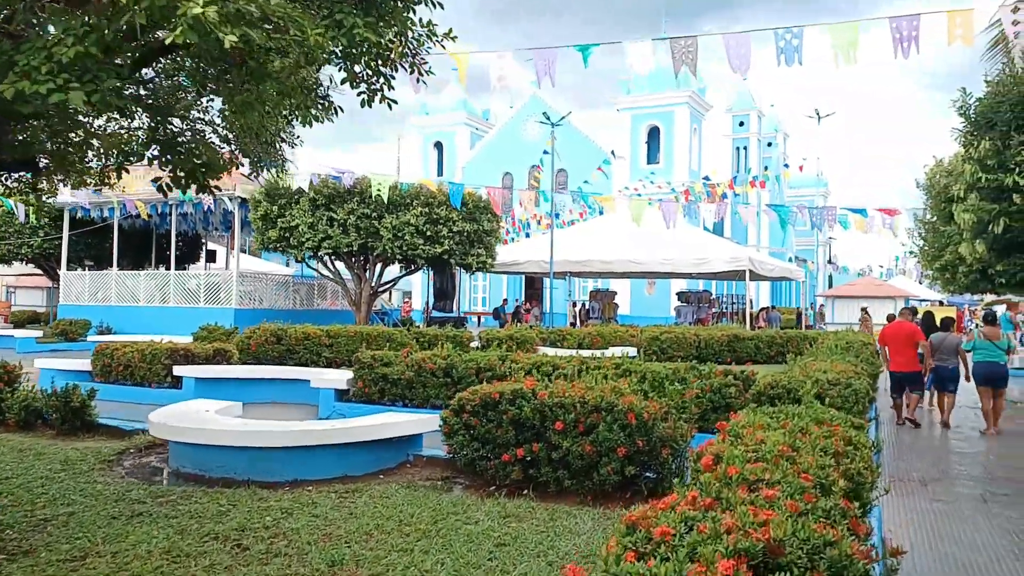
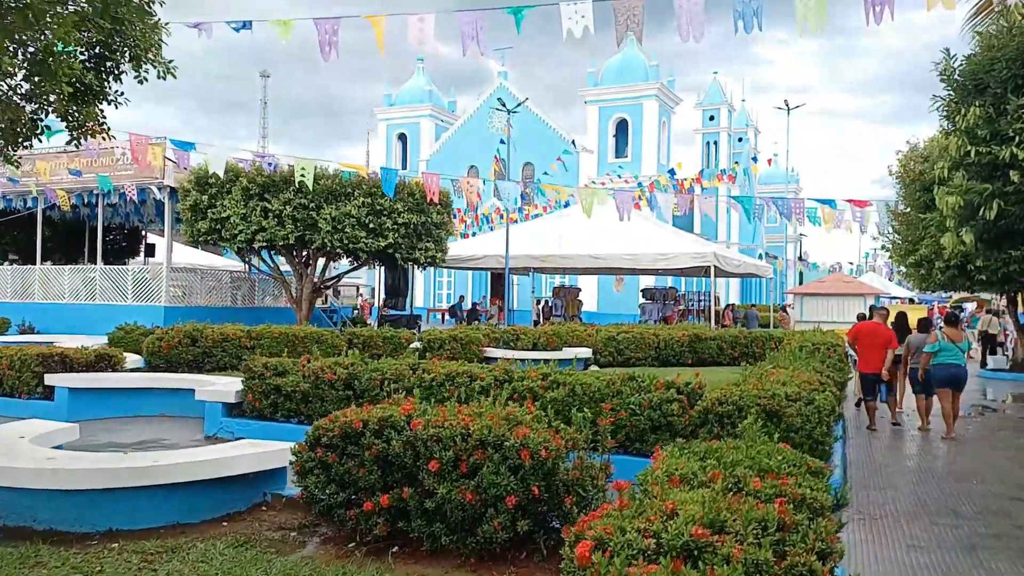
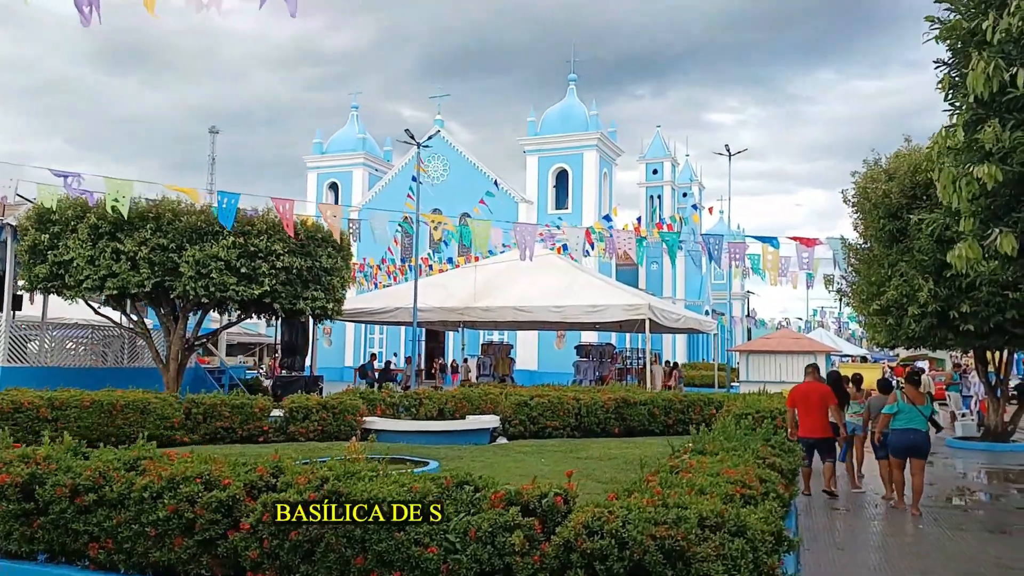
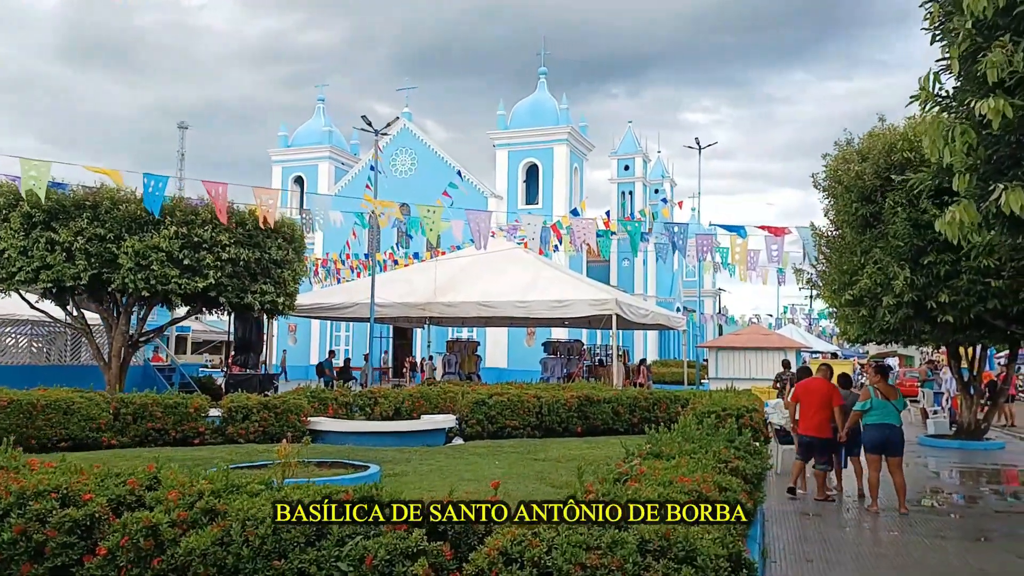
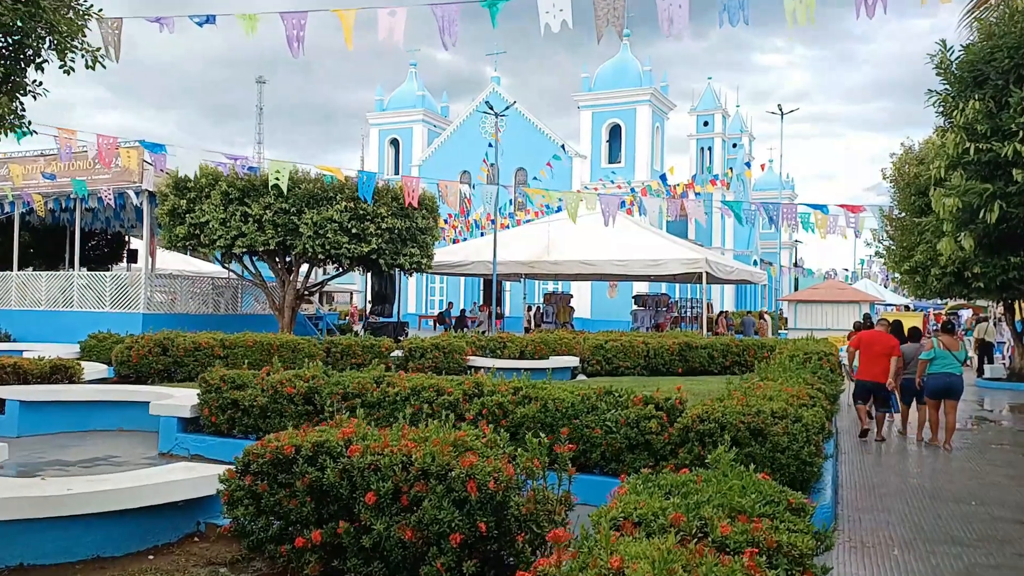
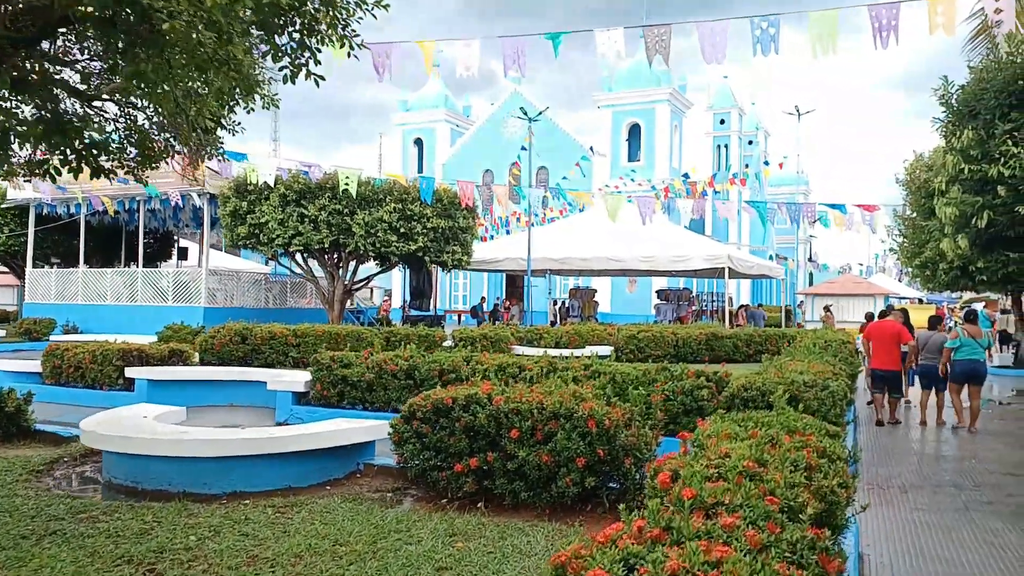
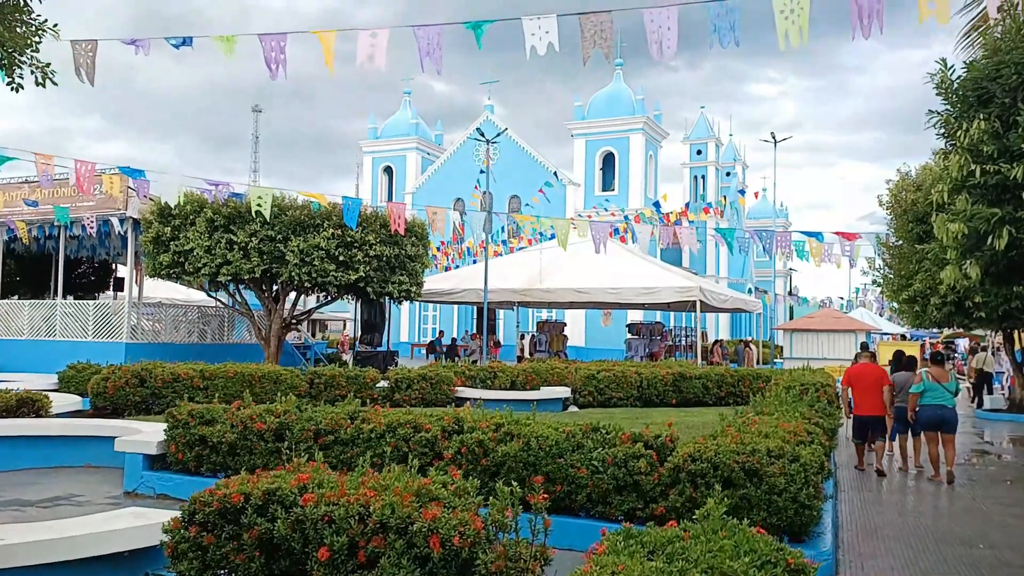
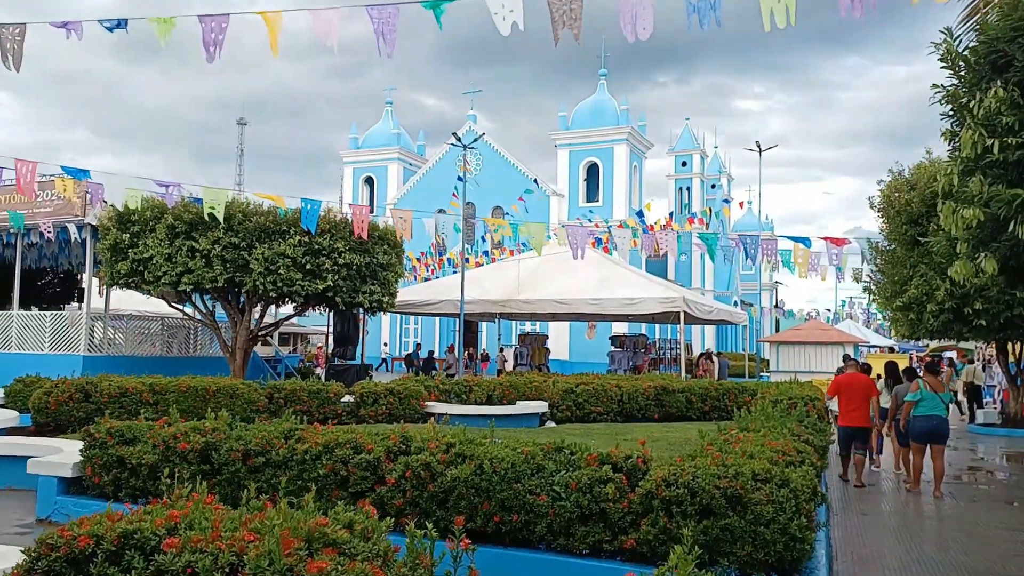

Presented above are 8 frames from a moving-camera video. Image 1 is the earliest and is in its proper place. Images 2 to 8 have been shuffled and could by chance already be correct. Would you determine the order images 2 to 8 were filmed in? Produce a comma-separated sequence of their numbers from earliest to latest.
6, 2, 5, 7, 8, 3, 4
